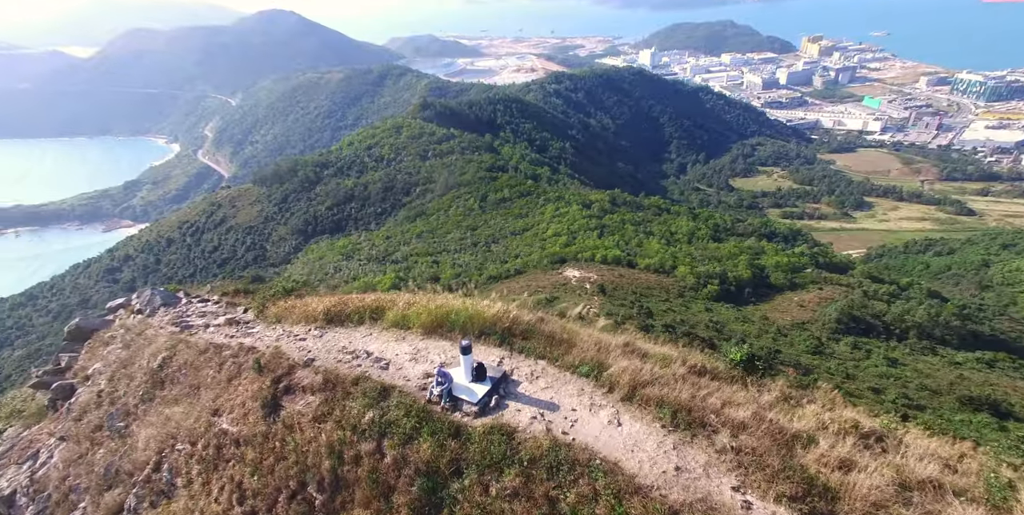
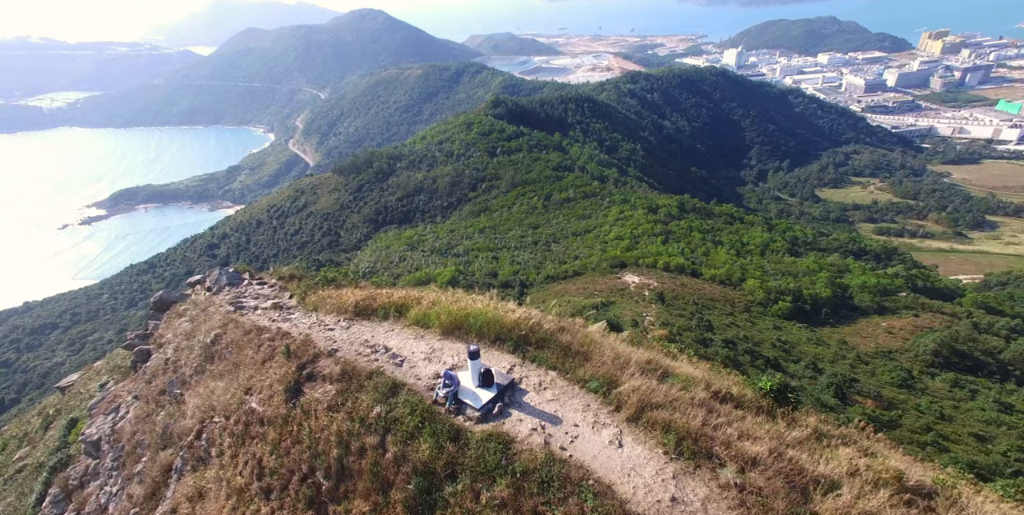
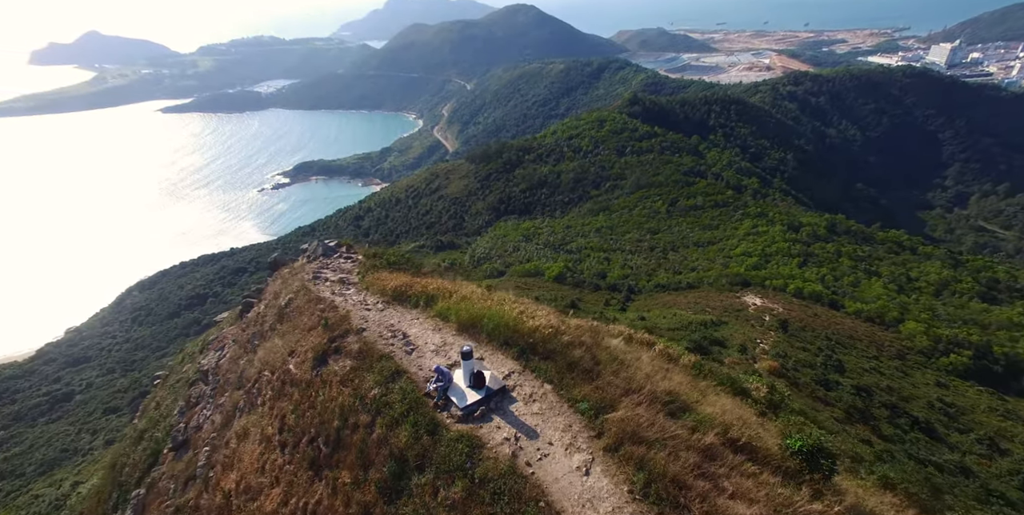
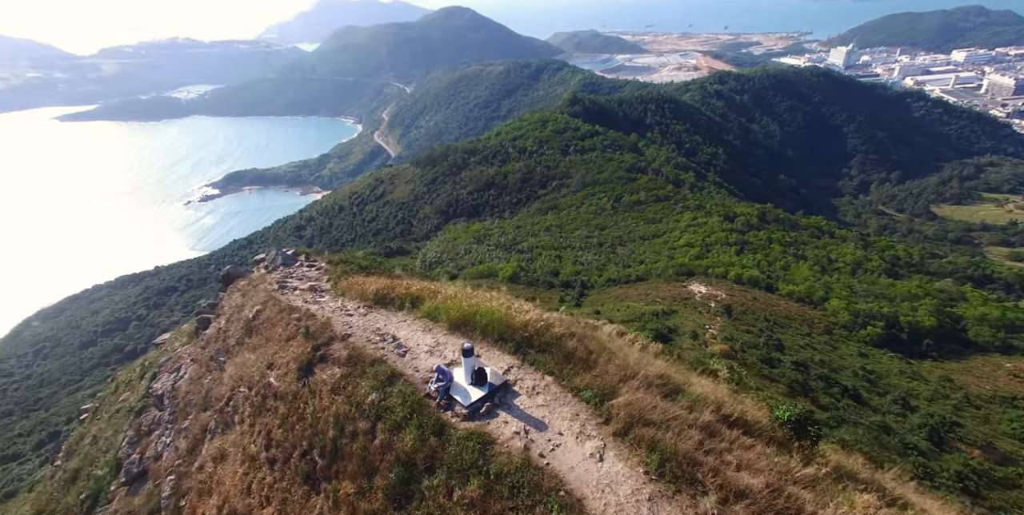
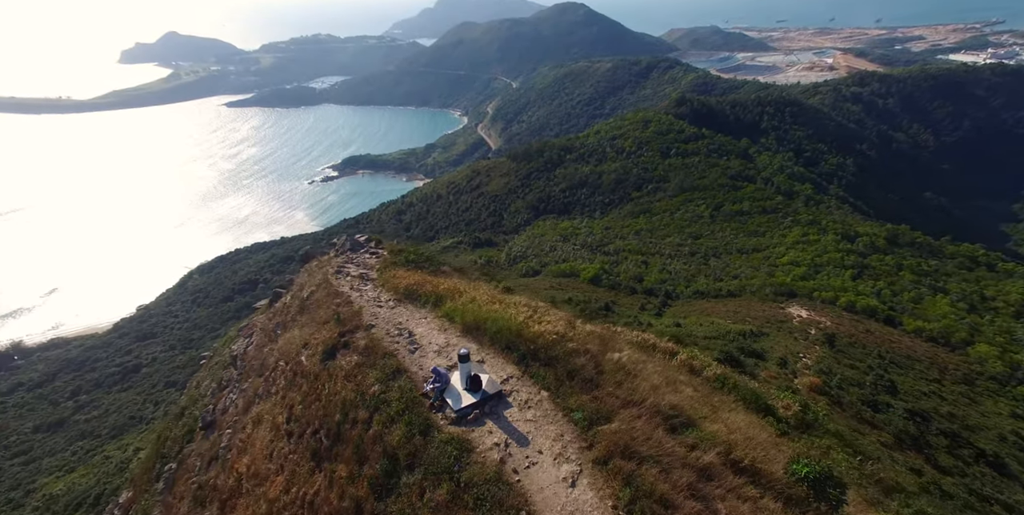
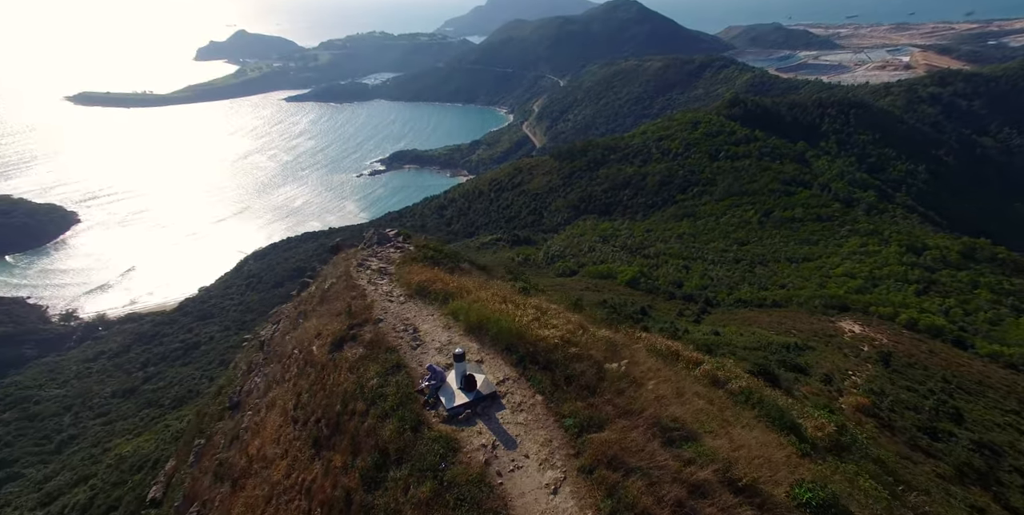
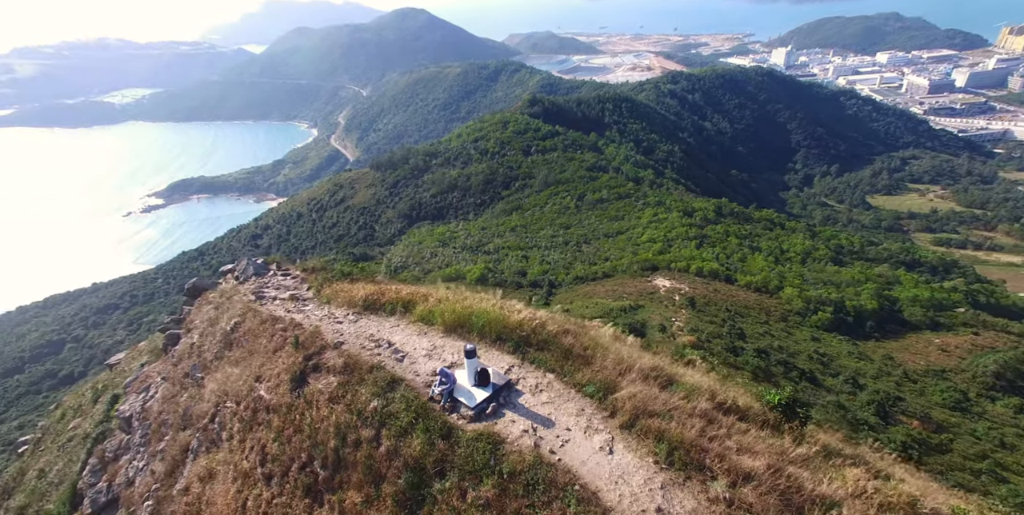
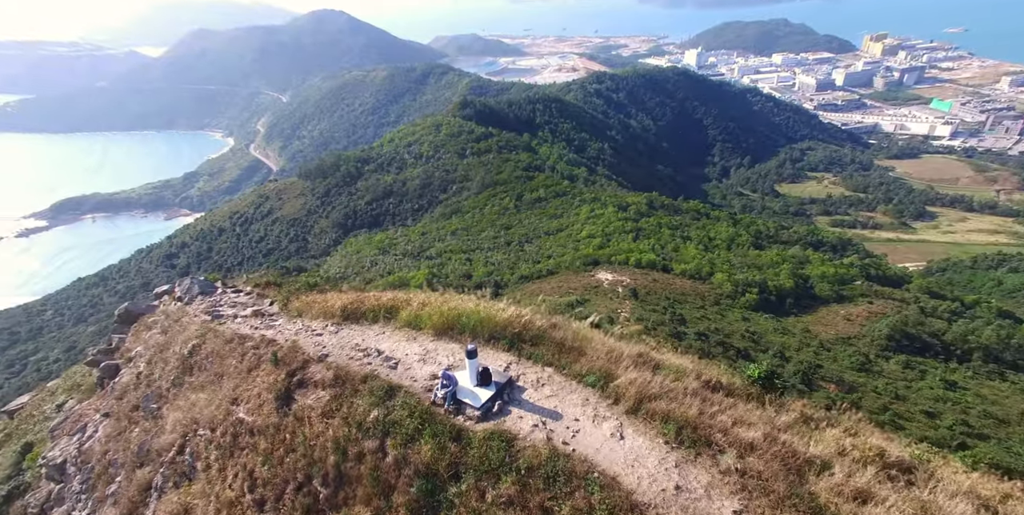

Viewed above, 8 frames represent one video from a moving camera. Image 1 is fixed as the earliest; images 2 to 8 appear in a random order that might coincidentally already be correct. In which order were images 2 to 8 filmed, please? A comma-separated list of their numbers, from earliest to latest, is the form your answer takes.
8, 2, 7, 4, 3, 5, 6
